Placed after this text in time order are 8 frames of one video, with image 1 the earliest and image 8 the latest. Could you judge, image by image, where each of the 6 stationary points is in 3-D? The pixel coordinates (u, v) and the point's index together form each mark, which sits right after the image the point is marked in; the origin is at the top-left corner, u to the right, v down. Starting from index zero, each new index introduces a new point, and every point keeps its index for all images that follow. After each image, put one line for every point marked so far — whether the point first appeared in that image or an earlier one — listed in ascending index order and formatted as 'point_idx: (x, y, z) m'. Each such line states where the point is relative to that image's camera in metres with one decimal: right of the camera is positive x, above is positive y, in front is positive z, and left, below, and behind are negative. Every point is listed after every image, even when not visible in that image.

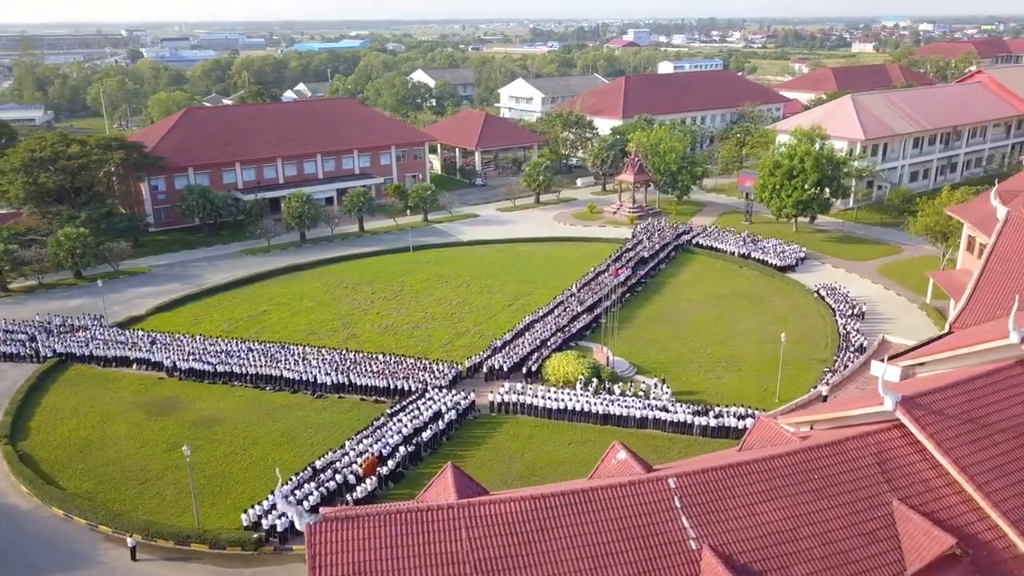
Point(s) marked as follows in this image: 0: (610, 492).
0: (+1.0, -2.2, +8.8) m
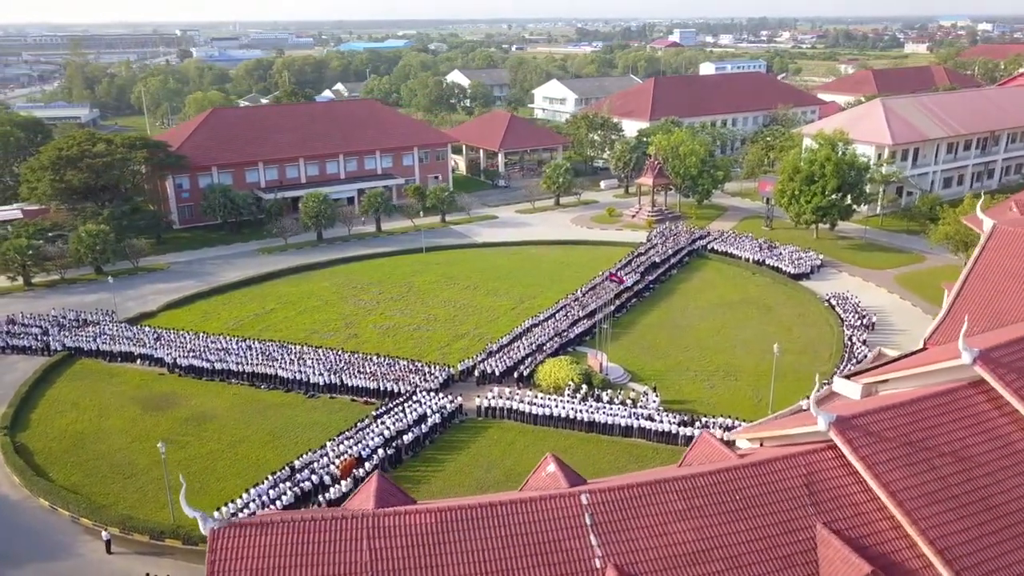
0: (0.0, -2.4, +8.7) m
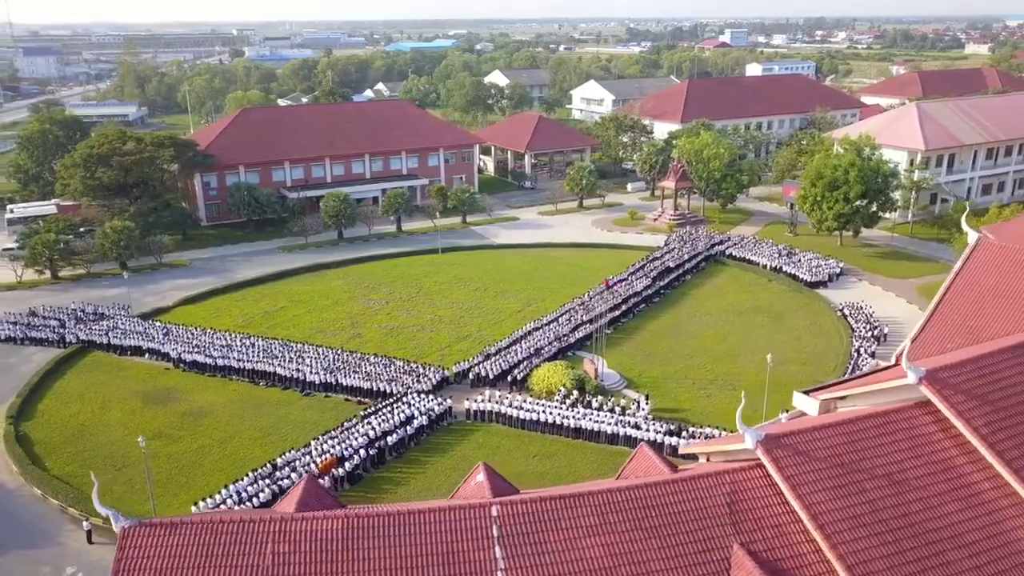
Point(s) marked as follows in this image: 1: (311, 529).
0: (-0.9, -2.5, +8.7) m
1: (-2.1, -2.5, +8.5) m
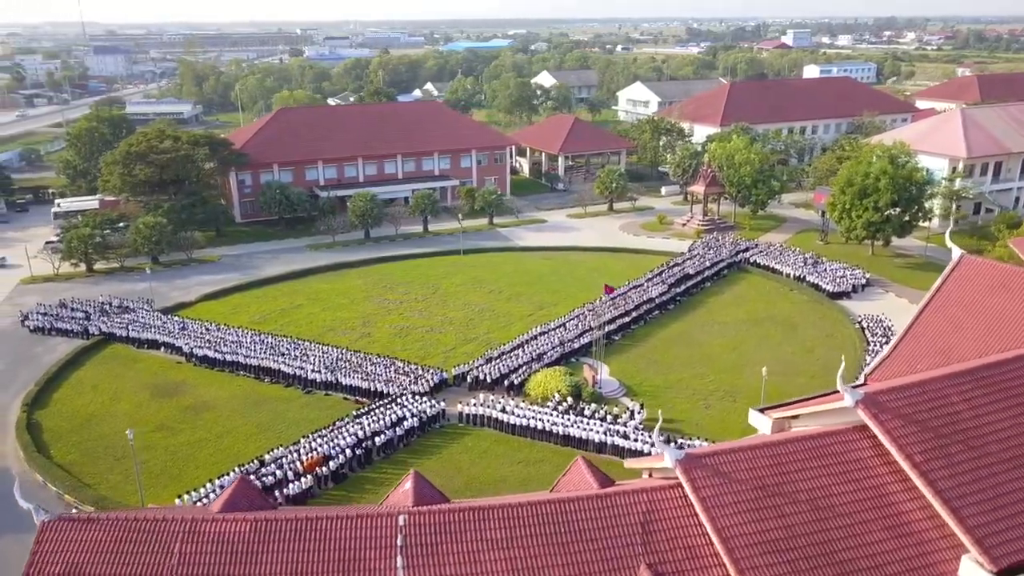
0: (-1.9, -2.6, +8.8) m
1: (-3.1, -2.6, +8.7) m
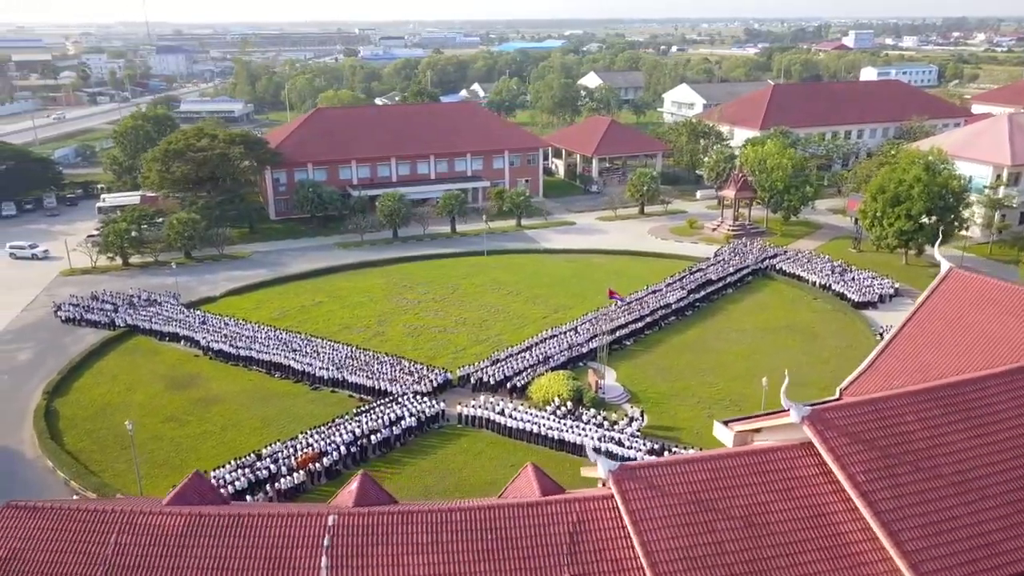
0: (-2.7, -2.6, +9.0) m
1: (-3.9, -2.6, +8.9) m
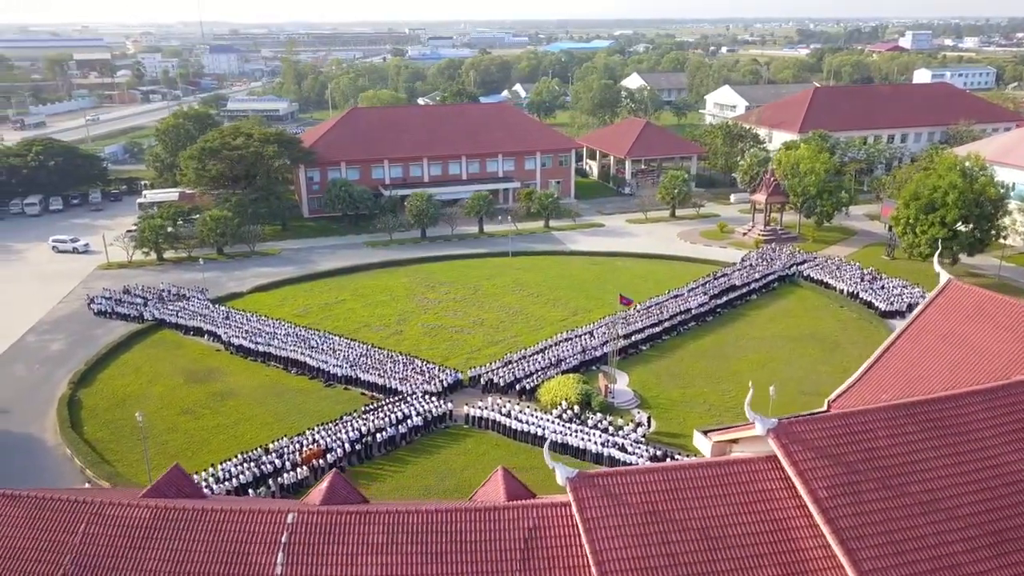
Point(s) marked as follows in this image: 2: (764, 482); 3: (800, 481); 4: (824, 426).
0: (-3.2, -2.6, +9.2) m
1: (-4.4, -2.6, +9.2) m
2: (+2.9, -2.2, +9.2) m
3: (+3.2, -2.1, +8.8) m
4: (+3.6, -1.6, +9.4) m
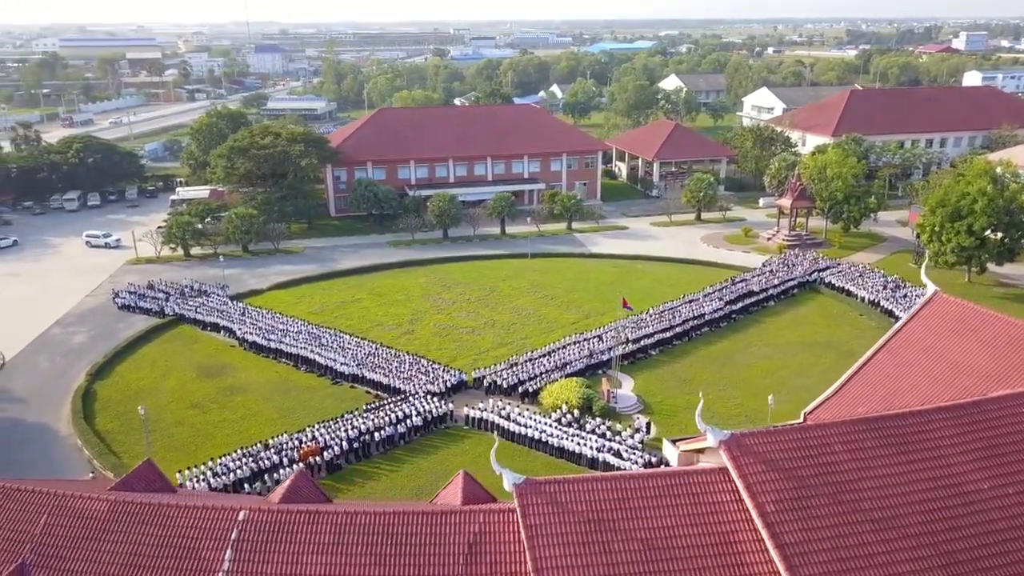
0: (-3.8, -2.6, +9.4) m
1: (-5.0, -2.6, +9.5) m
2: (+2.3, -2.3, +9.1) m
3: (+2.6, -2.2, +8.7) m
4: (+3.1, -1.7, +9.2) m
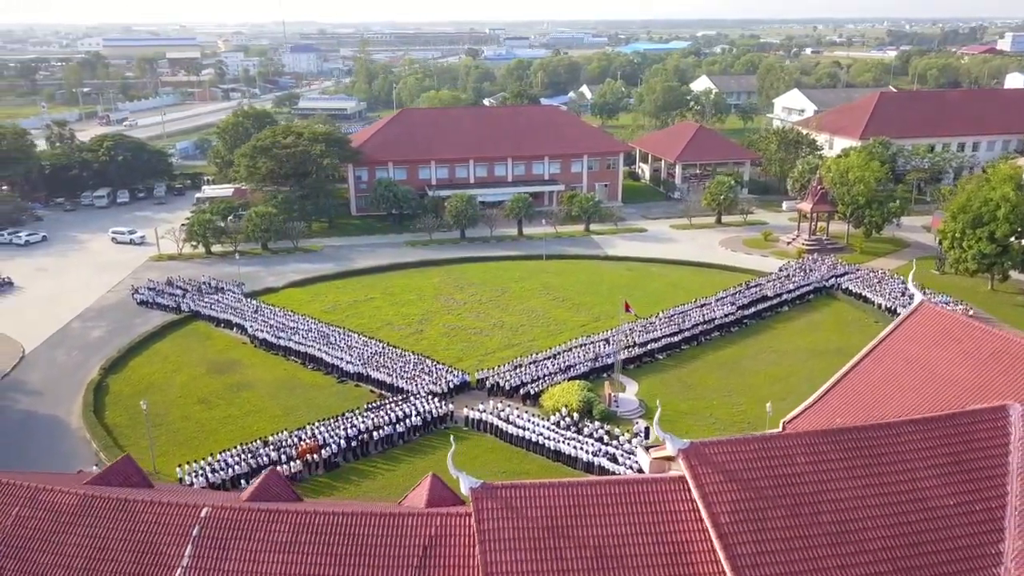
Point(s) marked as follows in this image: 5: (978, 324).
0: (-4.3, -2.6, +9.6) m
1: (-5.5, -2.6, +9.7) m
2: (+1.8, -2.4, +9.0) m
3: (+2.1, -2.3, +8.7) m
4: (+2.6, -1.8, +9.1) m
5: (+7.5, -0.6, +13.0) m
